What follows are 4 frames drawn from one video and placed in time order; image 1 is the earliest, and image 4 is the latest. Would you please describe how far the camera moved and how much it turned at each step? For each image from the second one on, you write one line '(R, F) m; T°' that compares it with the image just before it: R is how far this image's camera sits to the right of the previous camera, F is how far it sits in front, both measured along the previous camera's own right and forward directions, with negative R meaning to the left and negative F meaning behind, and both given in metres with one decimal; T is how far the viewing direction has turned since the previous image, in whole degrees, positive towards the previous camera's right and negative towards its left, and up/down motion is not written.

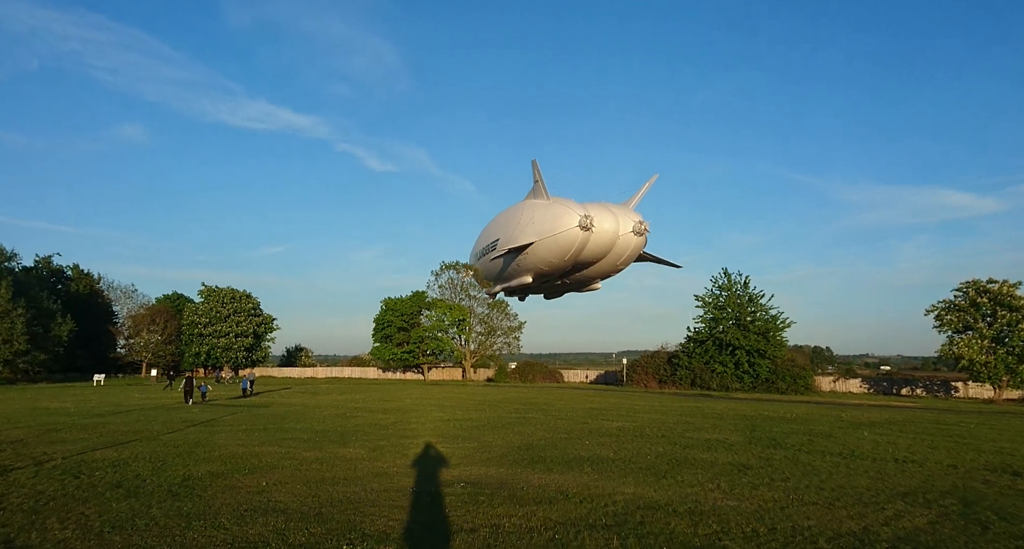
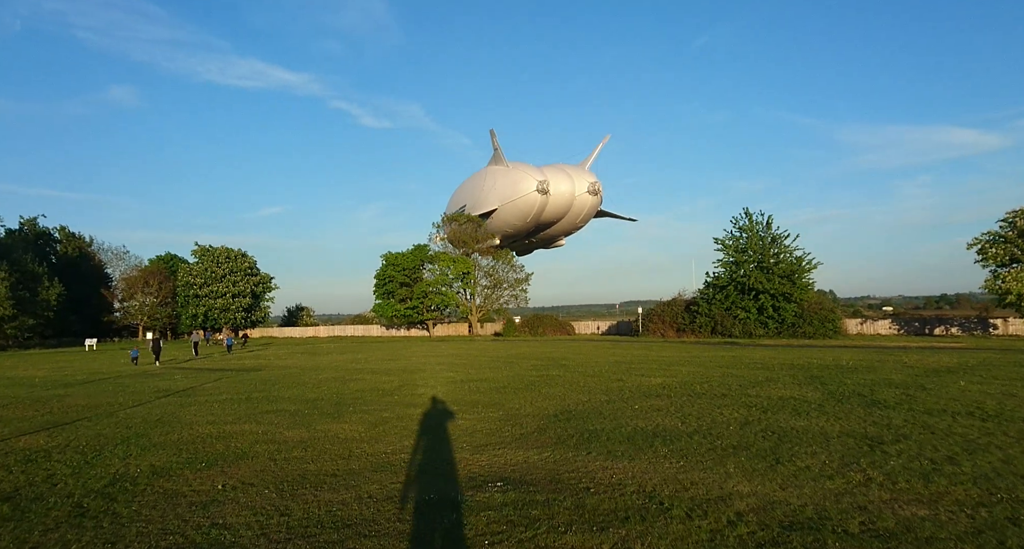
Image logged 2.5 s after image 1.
(-0.6, +3.2) m; 0°
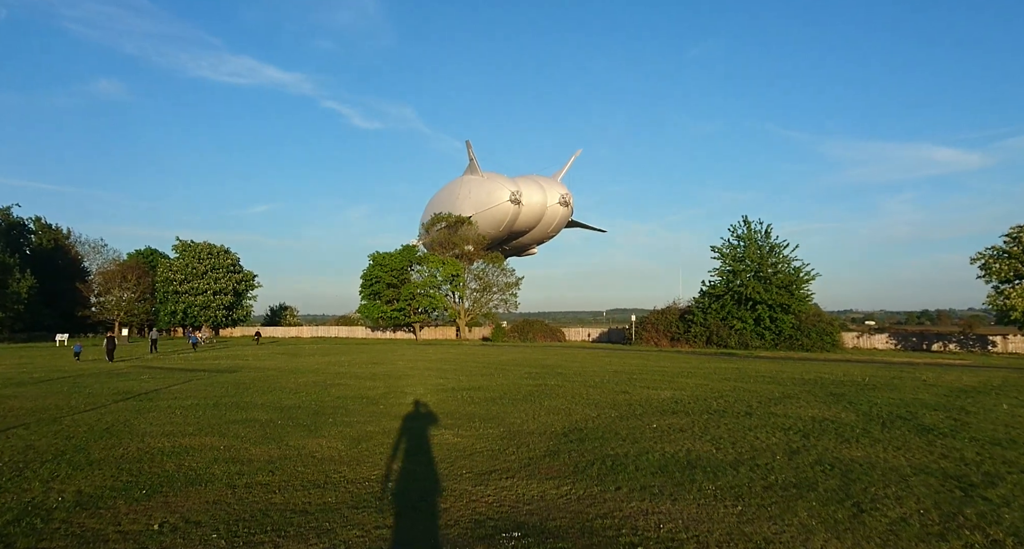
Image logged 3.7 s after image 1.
(-0.4, +1.5) m; +1°
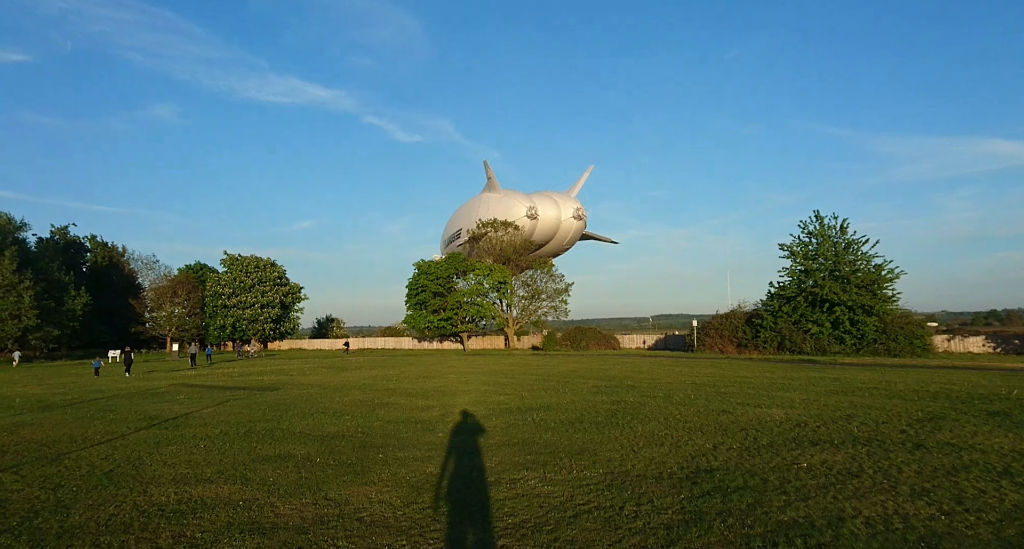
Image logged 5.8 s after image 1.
(-0.8, +2.6) m; -4°
